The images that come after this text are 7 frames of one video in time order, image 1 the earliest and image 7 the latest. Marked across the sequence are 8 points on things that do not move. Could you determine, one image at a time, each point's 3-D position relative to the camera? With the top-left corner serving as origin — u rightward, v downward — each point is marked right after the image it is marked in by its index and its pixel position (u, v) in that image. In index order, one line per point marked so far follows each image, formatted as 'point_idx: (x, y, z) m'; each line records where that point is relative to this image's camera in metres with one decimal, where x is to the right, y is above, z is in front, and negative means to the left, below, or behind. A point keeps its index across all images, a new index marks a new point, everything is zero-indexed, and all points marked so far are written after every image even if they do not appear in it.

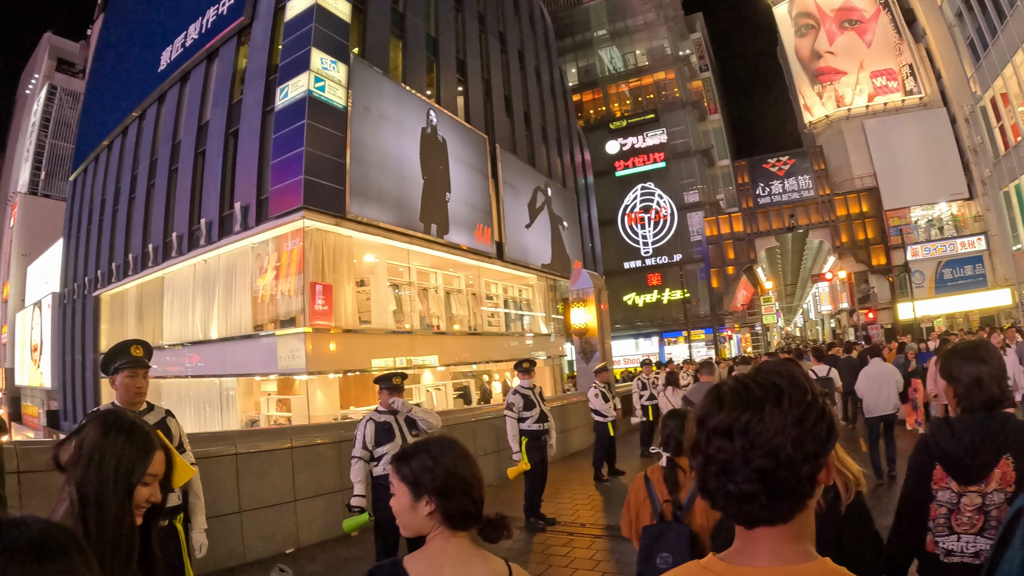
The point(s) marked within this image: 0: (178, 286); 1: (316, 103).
0: (-10.8, +0.2, +18.4) m
1: (-5.0, +4.4, +13.9) m
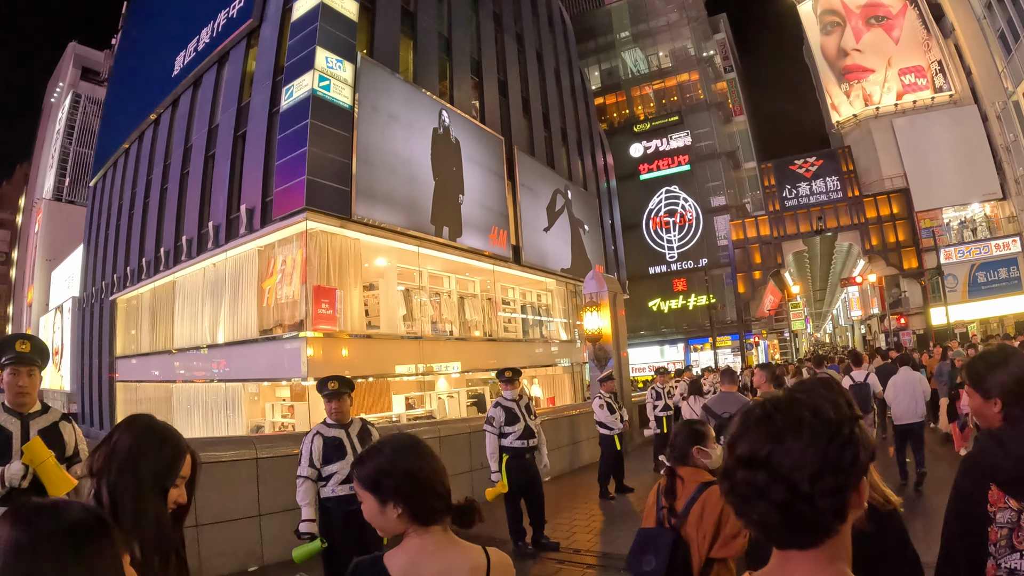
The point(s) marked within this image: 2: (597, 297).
0: (-10.3, 0.0, +18.2) m
1: (-4.7, +4.3, +13.5) m
2: (+1.8, -0.1, +13.1) m
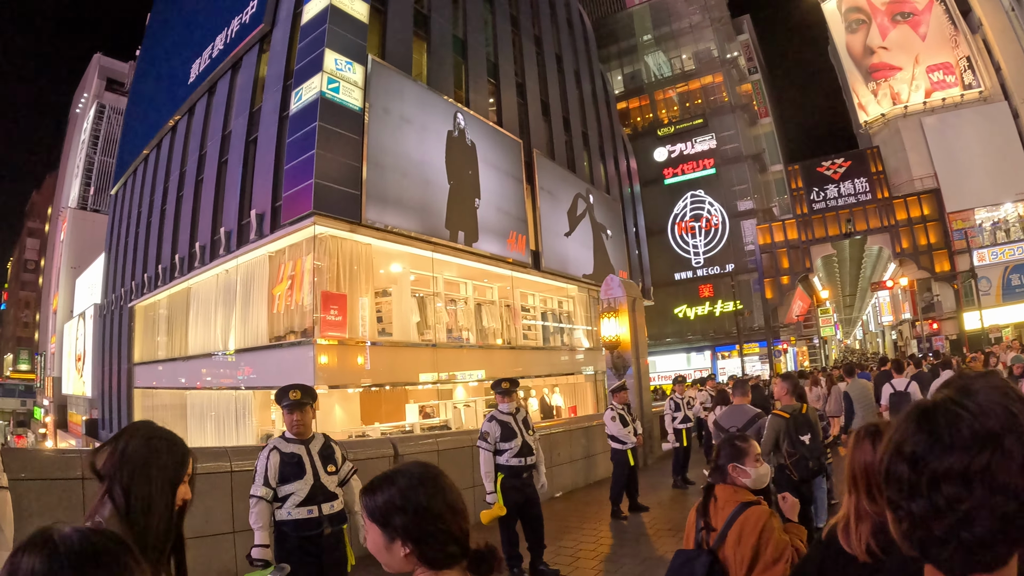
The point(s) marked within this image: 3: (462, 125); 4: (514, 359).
0: (-9.7, -0.2, +18.0) m
1: (-4.3, +4.2, +13.1) m
2: (+2.2, -0.3, +12.4) m
3: (-1.5, +4.7, +16.5) m
4: (+0.1, -2.2, +18.0) m
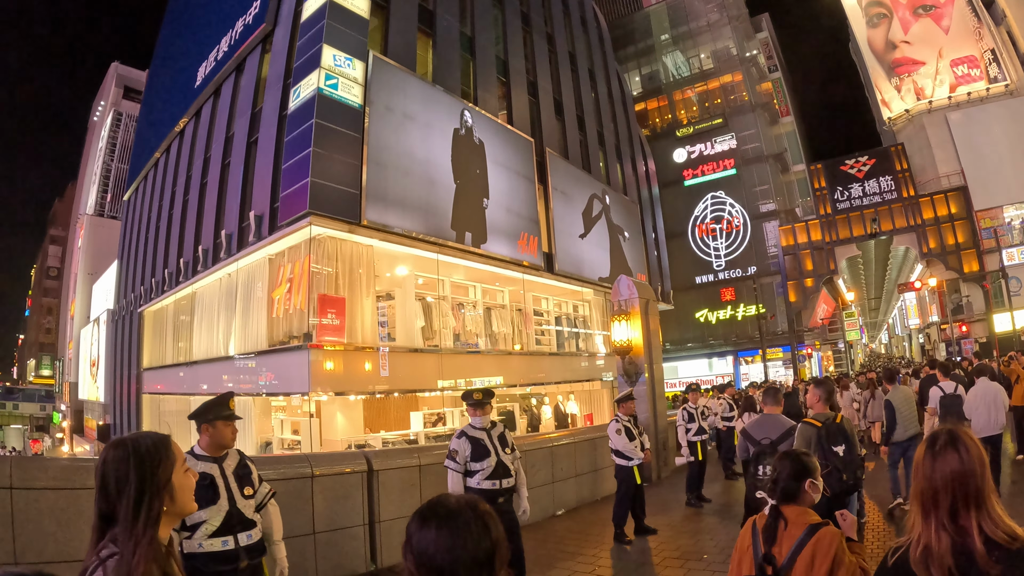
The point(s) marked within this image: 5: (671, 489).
0: (-9.3, -0.4, +17.6) m
1: (-4.1, +4.1, +12.5) m
2: (+2.3, -0.3, +11.6) m
3: (-1.2, +4.6, +15.9) m
4: (+0.4, -2.4, +17.2) m
5: (+2.7, -3.6, +9.8) m
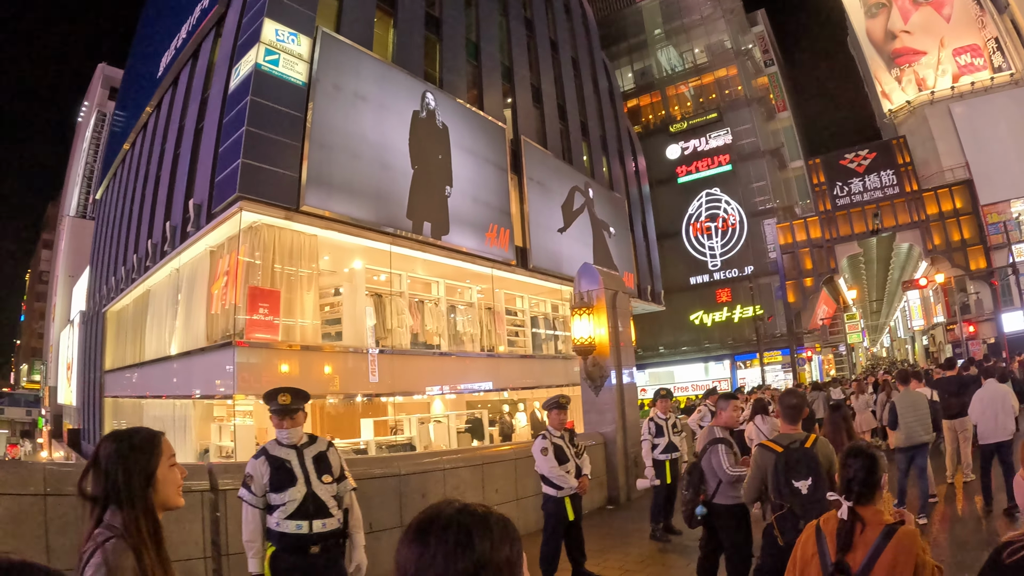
0: (-10.2, -0.3, +16.4) m
1: (-5.0, +4.2, +11.4) m
2: (+1.4, -0.2, +10.3) m
3: (-2.0, +4.7, +14.7) m
4: (-0.4, -2.3, +16.0) m
5: (+1.8, -3.4, +8.5) m
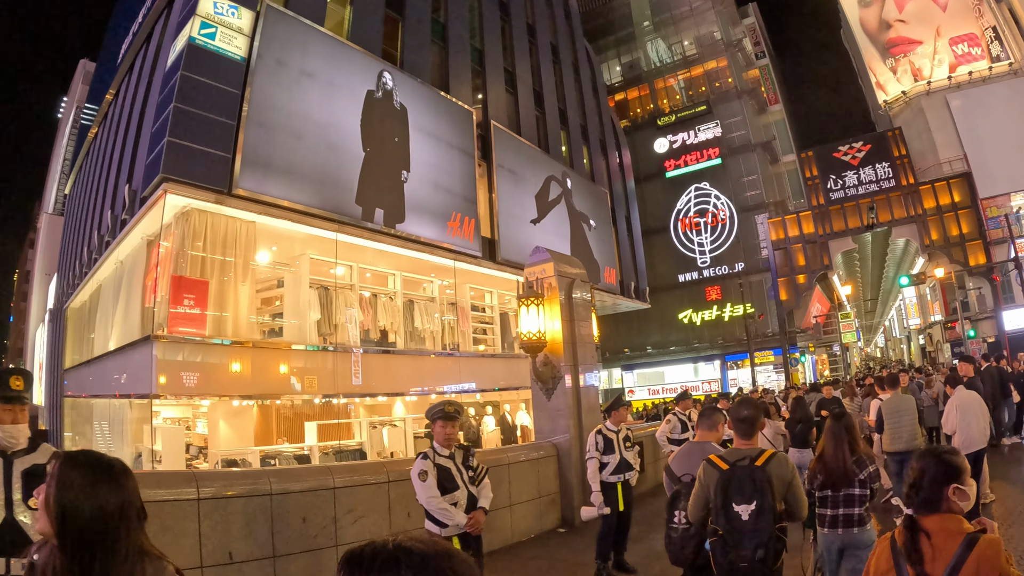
0: (-11.0, -0.2, +15.5) m
1: (-5.9, +4.4, +10.4) m
2: (+0.6, 0.0, +9.4) m
3: (-2.9, +4.9, +13.8) m
4: (-1.3, -2.1, +15.0) m
5: (+1.0, -3.2, +7.5) m
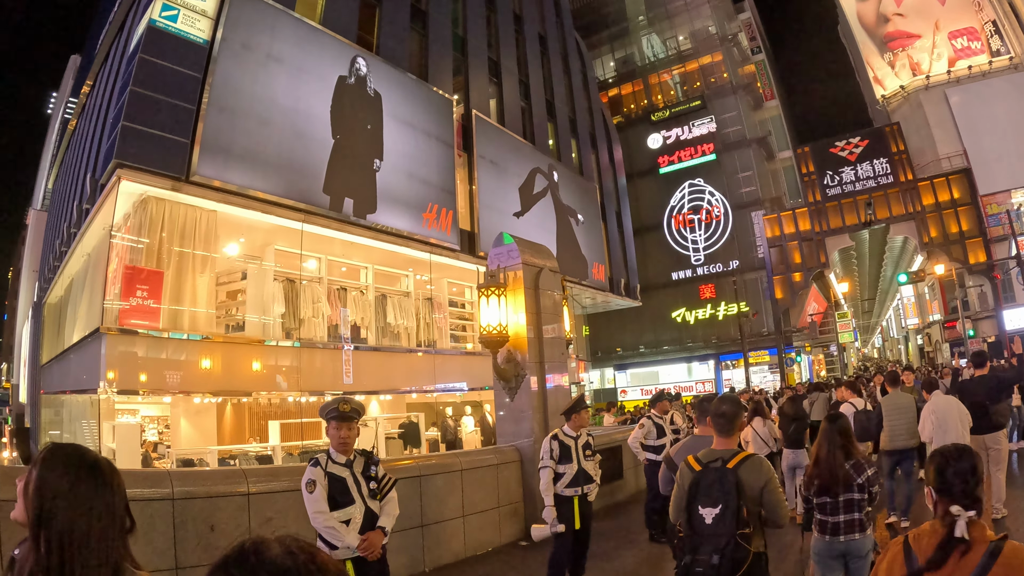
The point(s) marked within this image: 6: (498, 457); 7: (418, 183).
0: (-11.6, 0.0, +15.0) m
1: (-6.4, +4.5, +9.9) m
2: (0.0, +0.1, +8.9) m
3: (-3.4, +5.0, +13.3) m
4: (-1.8, -2.0, +14.5) m
5: (+0.4, -3.1, +7.0) m
6: (-0.2, -2.2, +7.6) m
7: (-2.2, +2.5, +14.1) m
